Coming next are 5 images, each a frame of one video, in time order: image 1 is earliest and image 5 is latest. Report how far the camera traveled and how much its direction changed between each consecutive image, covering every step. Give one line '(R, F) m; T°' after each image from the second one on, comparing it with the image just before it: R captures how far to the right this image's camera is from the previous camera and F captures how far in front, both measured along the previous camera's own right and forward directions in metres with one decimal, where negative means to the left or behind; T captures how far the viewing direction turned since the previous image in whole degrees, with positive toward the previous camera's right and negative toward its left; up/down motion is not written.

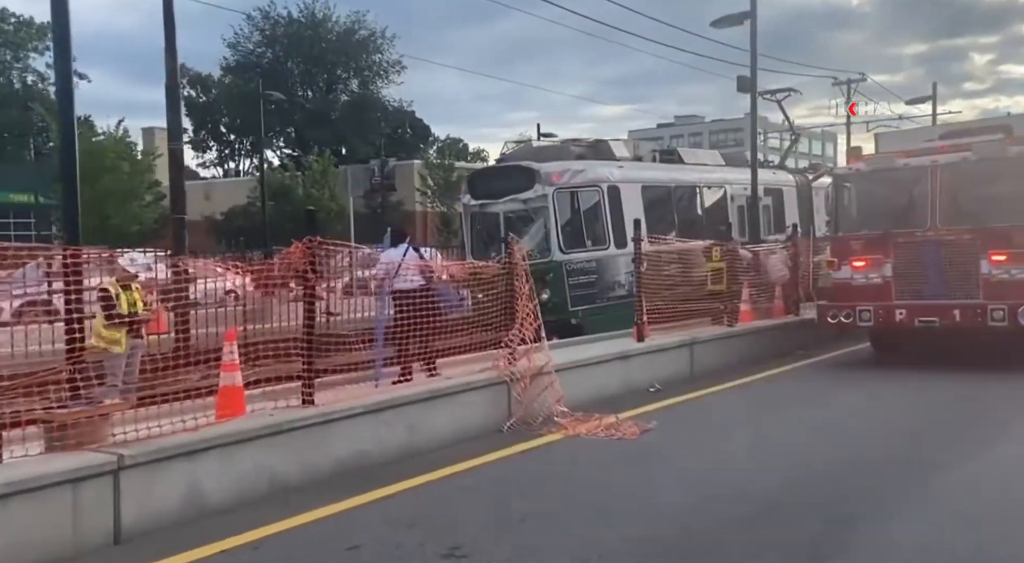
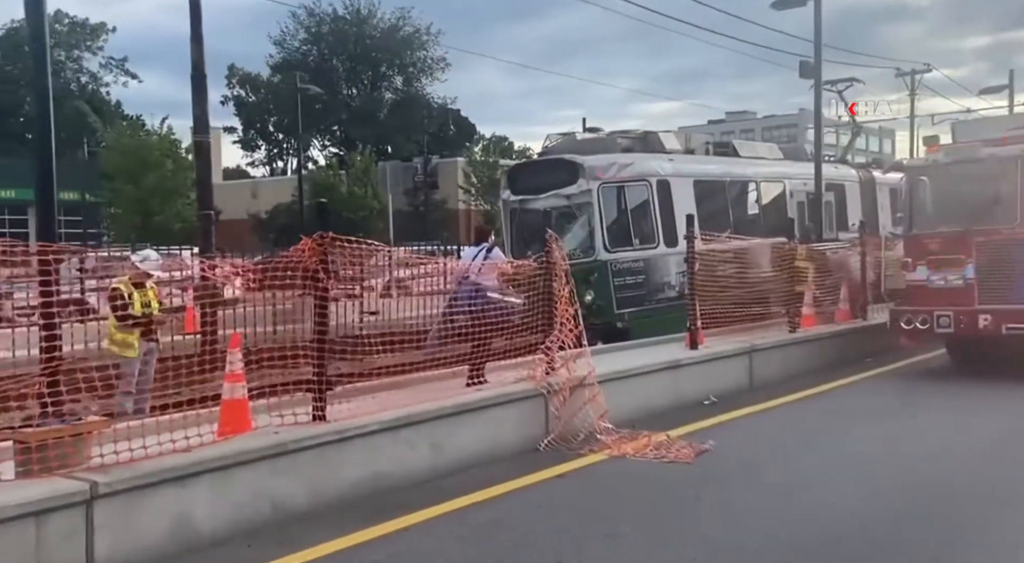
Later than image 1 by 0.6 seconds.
(+0.1, +0.8) m; -3°
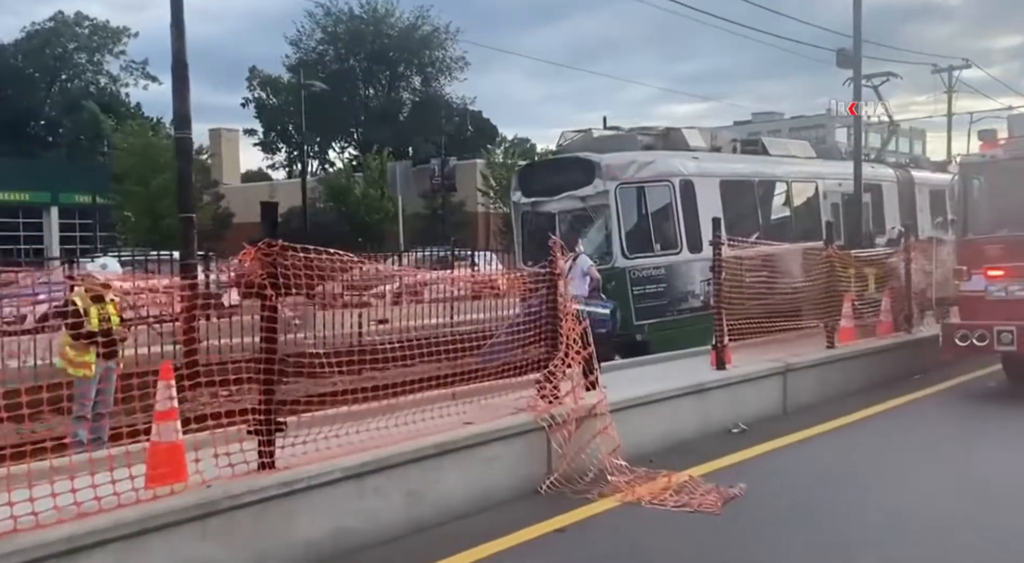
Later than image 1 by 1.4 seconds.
(+0.2, +1.1) m; -1°
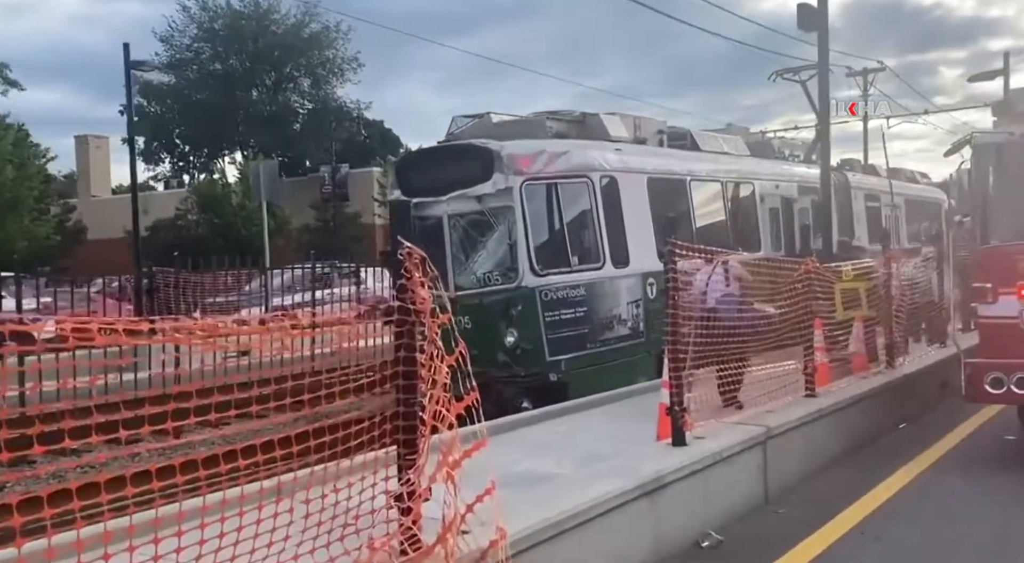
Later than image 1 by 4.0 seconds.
(+0.3, +3.1) m; +5°
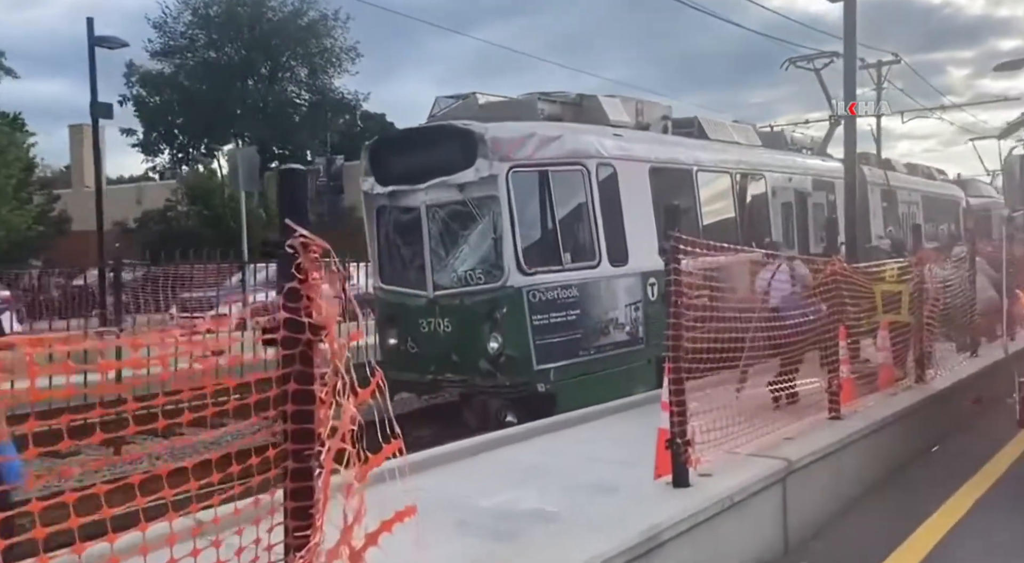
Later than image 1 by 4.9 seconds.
(+0.2, +1.1) m; 0°
